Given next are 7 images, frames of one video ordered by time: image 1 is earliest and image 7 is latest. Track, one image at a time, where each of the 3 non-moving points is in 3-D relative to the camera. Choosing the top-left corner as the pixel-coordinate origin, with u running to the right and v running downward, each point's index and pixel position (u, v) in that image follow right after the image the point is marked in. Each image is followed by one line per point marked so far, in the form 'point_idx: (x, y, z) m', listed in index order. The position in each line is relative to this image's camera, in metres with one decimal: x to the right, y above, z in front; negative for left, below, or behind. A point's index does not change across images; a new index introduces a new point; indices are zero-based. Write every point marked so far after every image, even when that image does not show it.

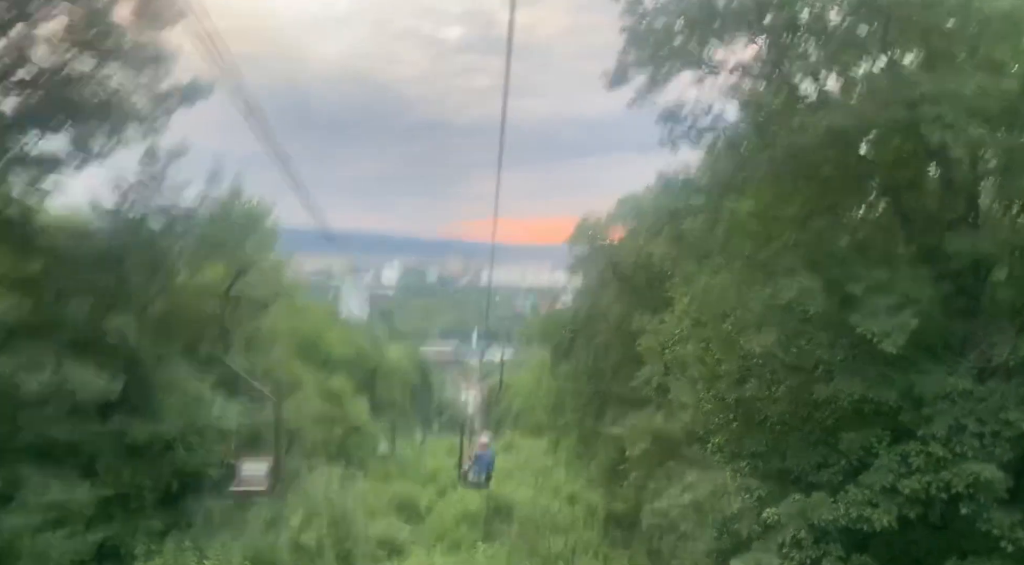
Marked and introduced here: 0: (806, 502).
0: (+3.1, -2.3, +9.3) m
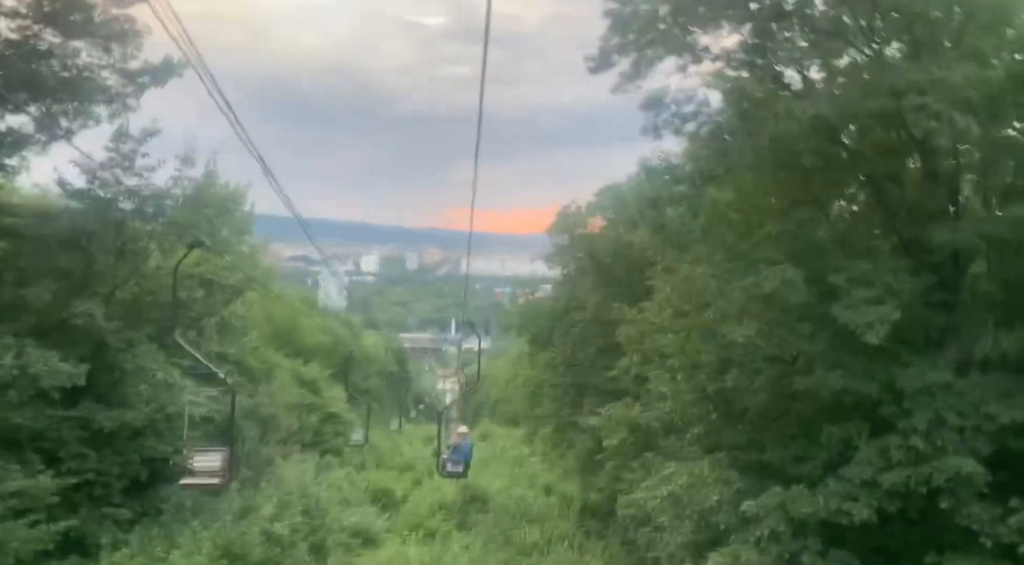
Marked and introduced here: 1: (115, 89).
0: (+2.8, -2.2, +9.2) m
1: (-6.2, +3.0, +14.0) m
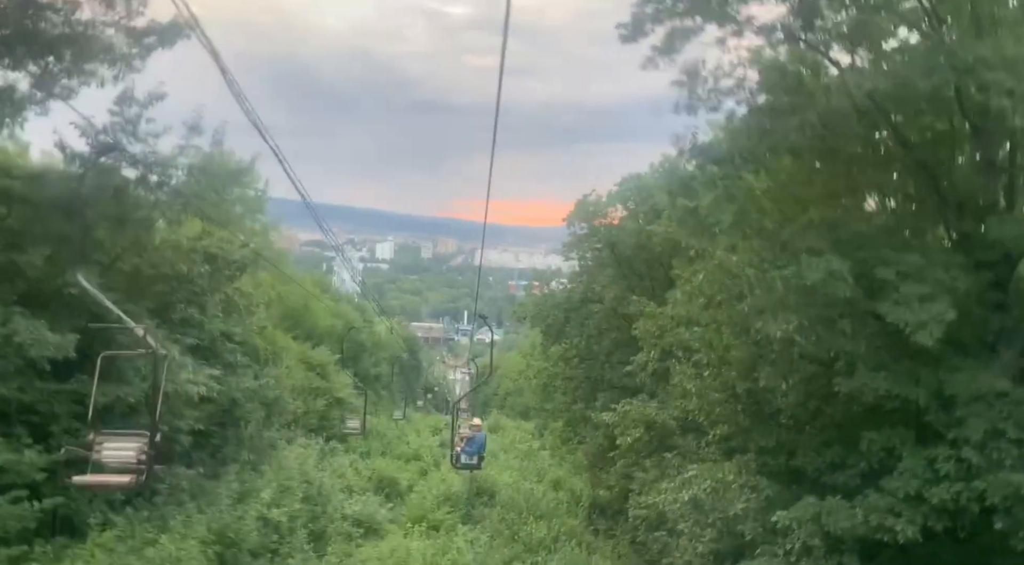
0: (+2.9, -2.1, +8.4) m
1: (-5.8, +3.4, +13.3) m
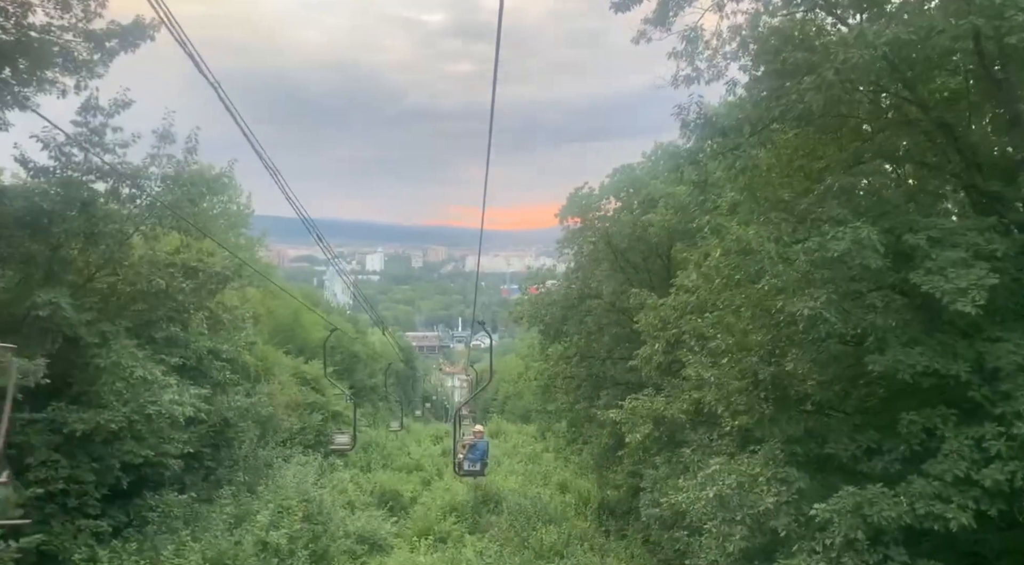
0: (+3.0, -1.9, +7.8) m
1: (-6.0, +3.1, +12.6) m
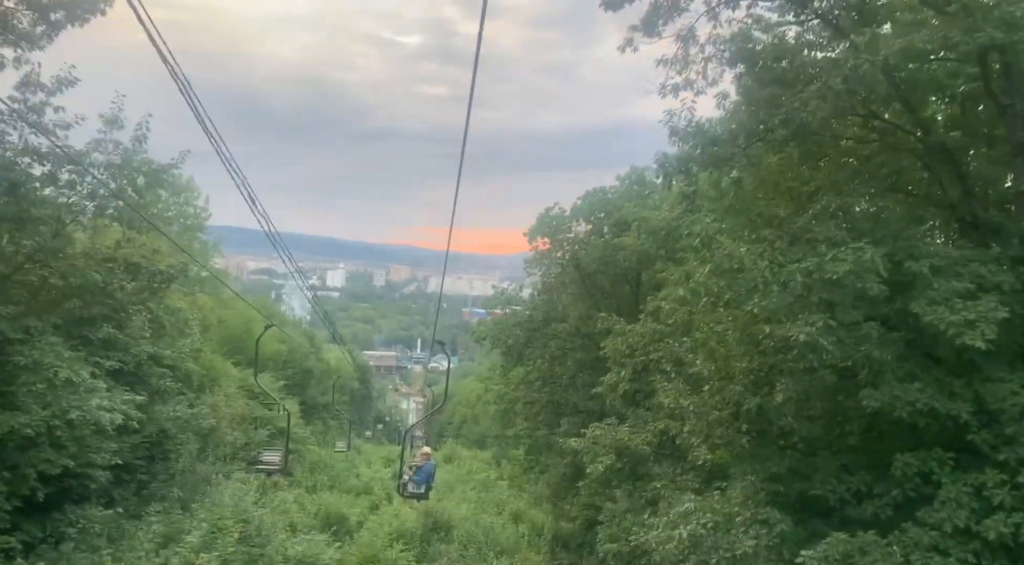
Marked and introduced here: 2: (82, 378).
0: (+2.6, -2.1, +7.0) m
1: (-6.3, +3.3, +11.6) m
2: (-5.8, -1.3, +12.2) m
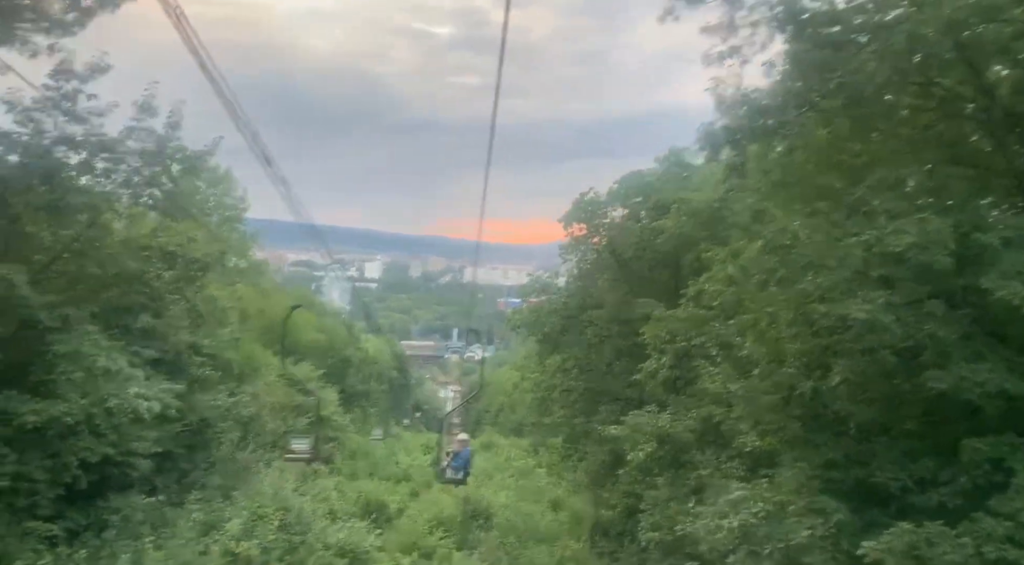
0: (+3.0, -1.9, +6.6) m
1: (-5.9, +3.4, +11.5) m
2: (-5.3, -1.1, +12.2) m
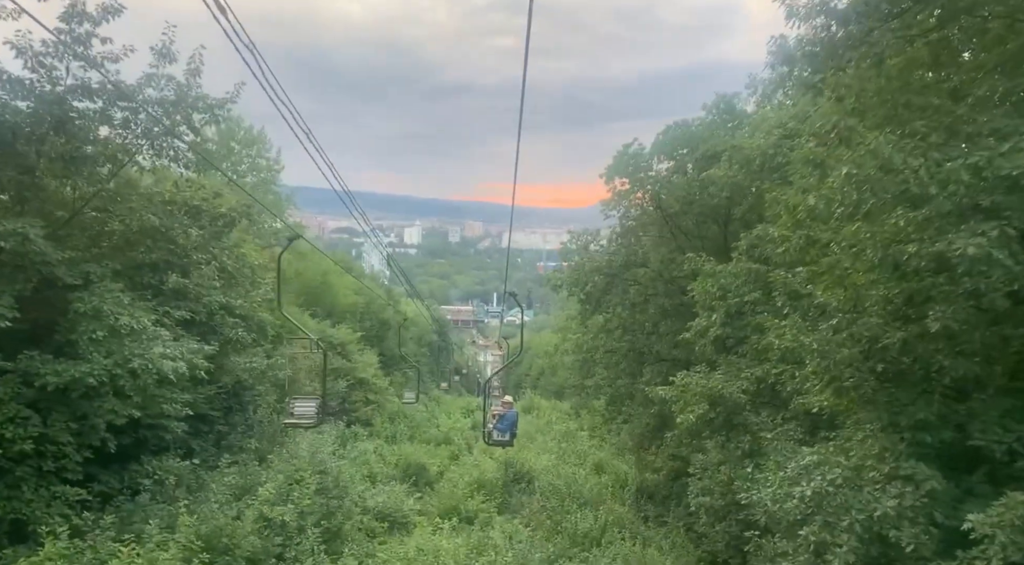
0: (+3.3, -1.4, +5.8) m
1: (-5.4, +4.0, +10.8) m
2: (-4.7, -0.6, +11.6) m
